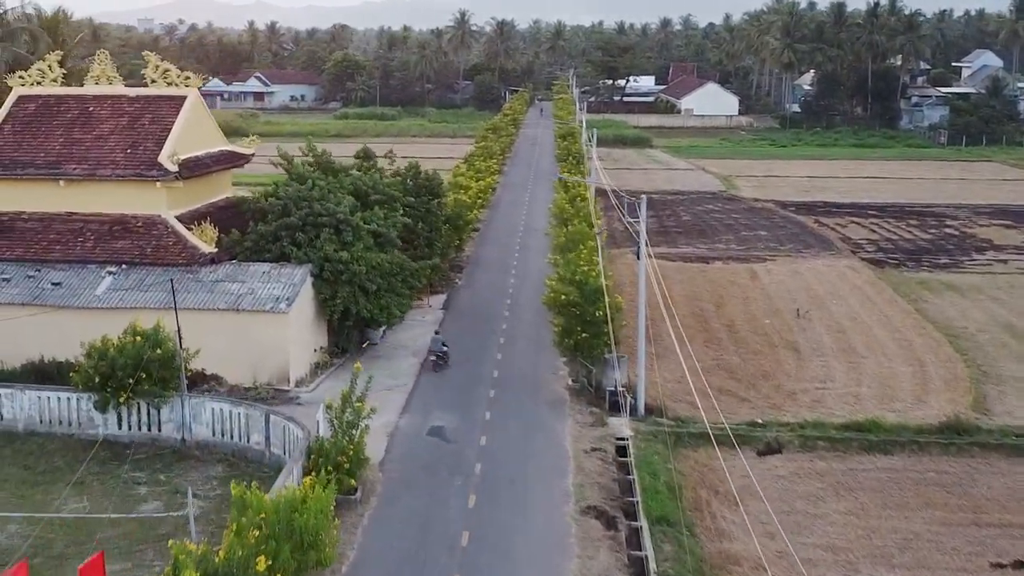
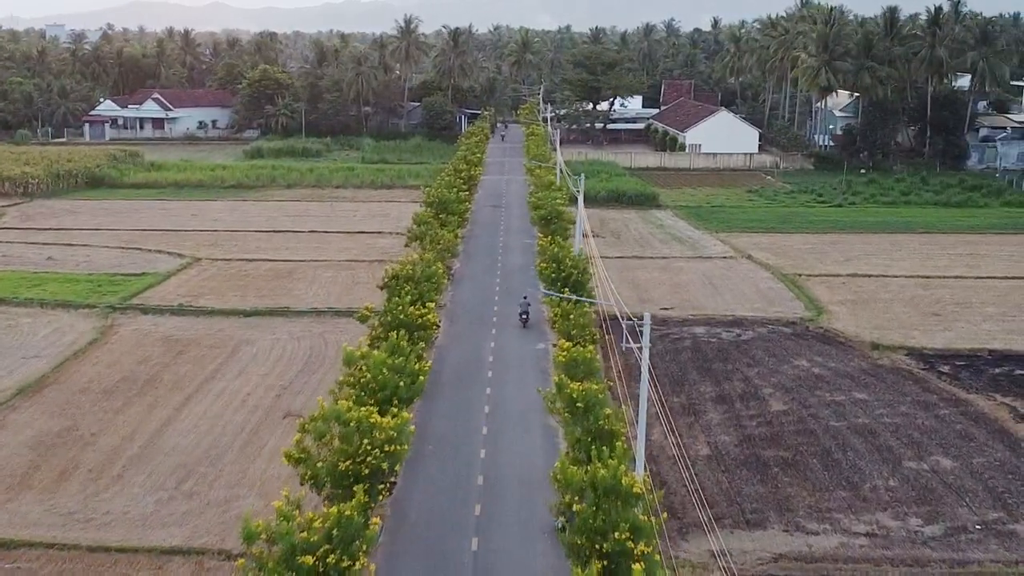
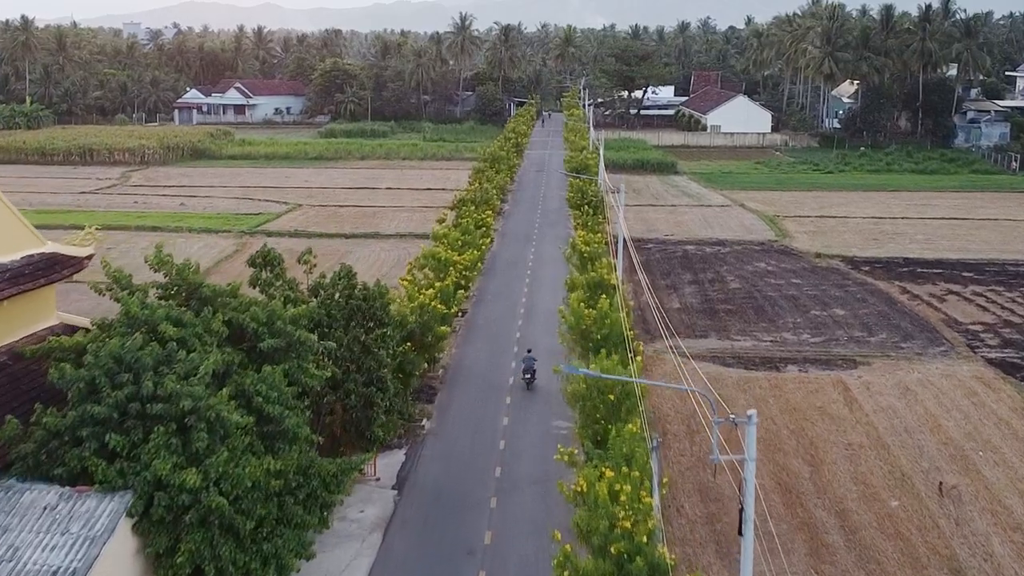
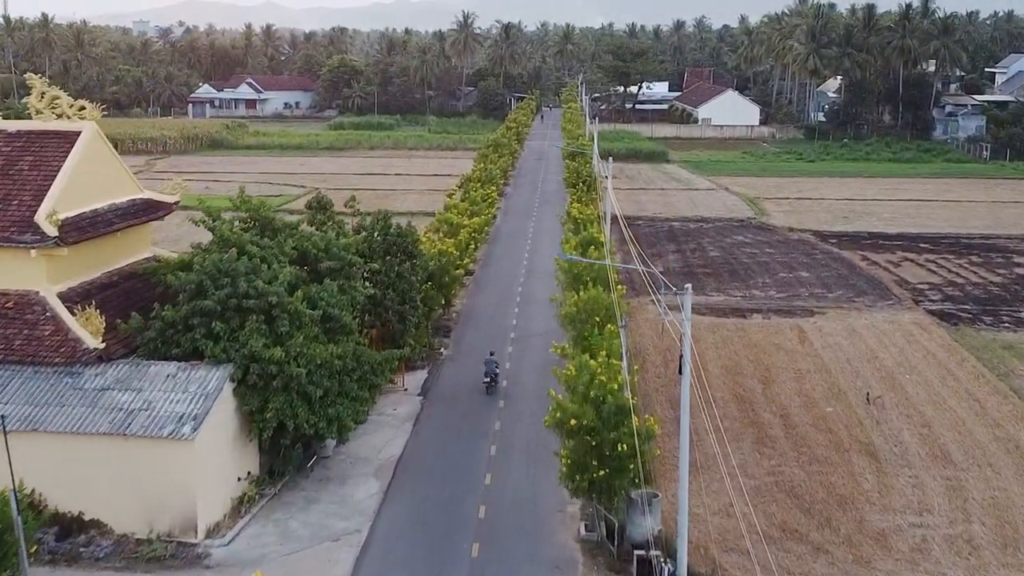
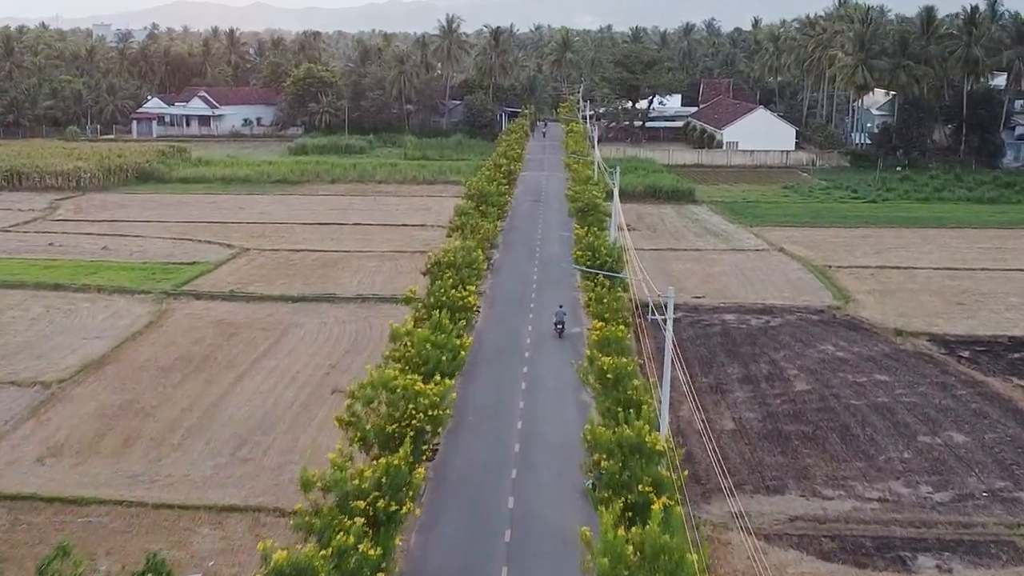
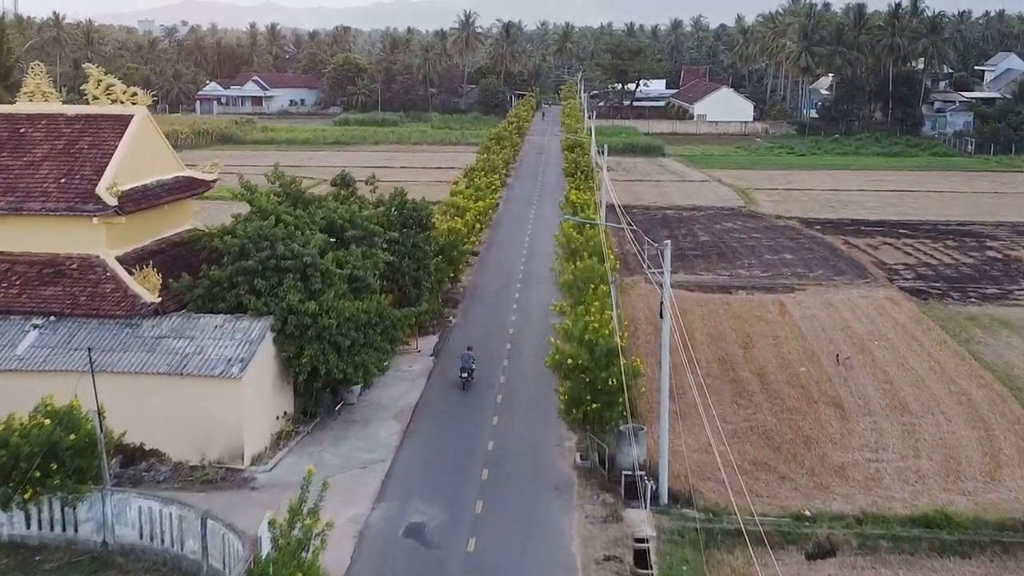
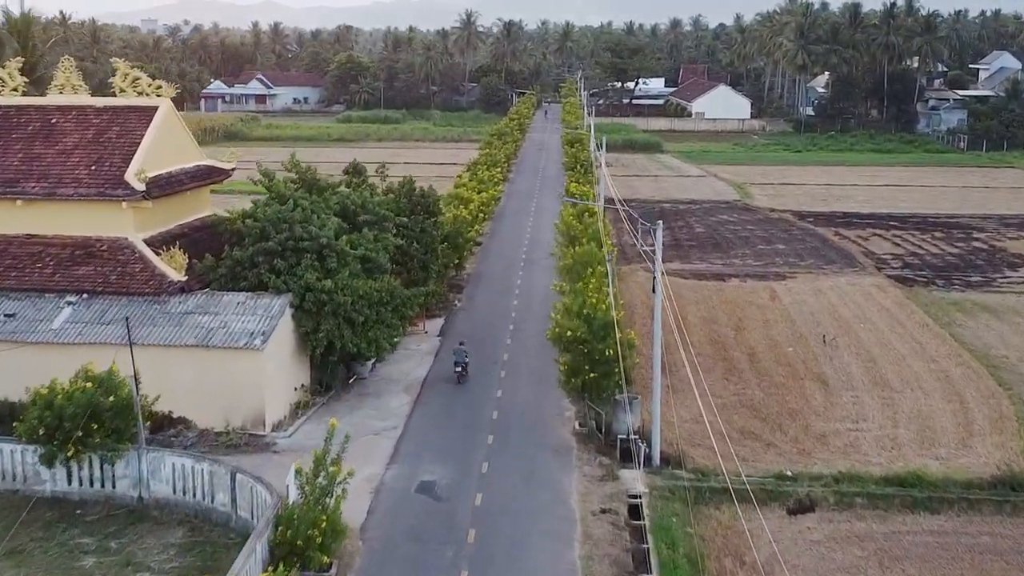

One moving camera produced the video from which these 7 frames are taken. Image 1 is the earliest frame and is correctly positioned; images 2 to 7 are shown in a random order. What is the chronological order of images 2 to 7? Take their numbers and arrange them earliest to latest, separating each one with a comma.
7, 6, 4, 3, 5, 2
